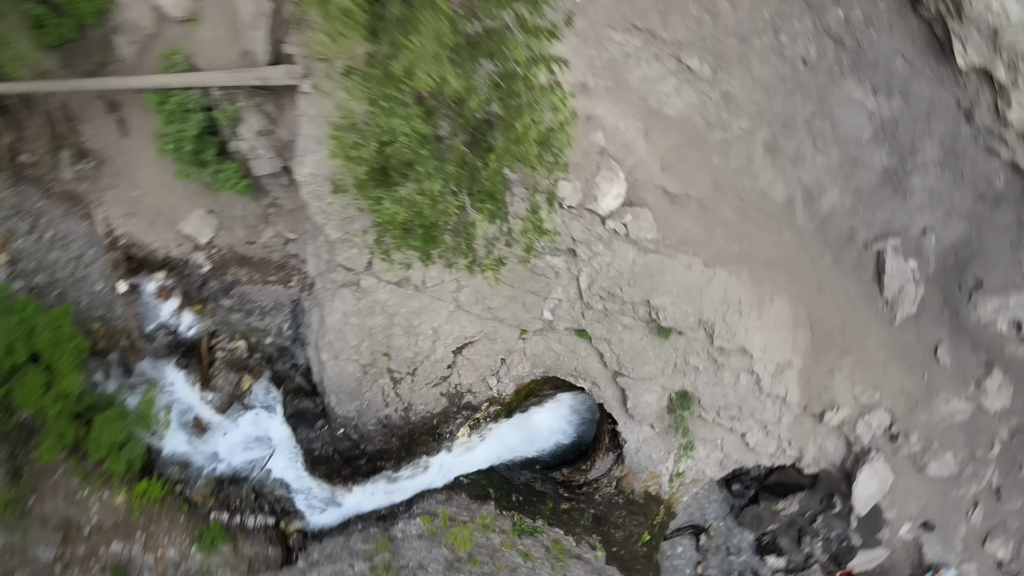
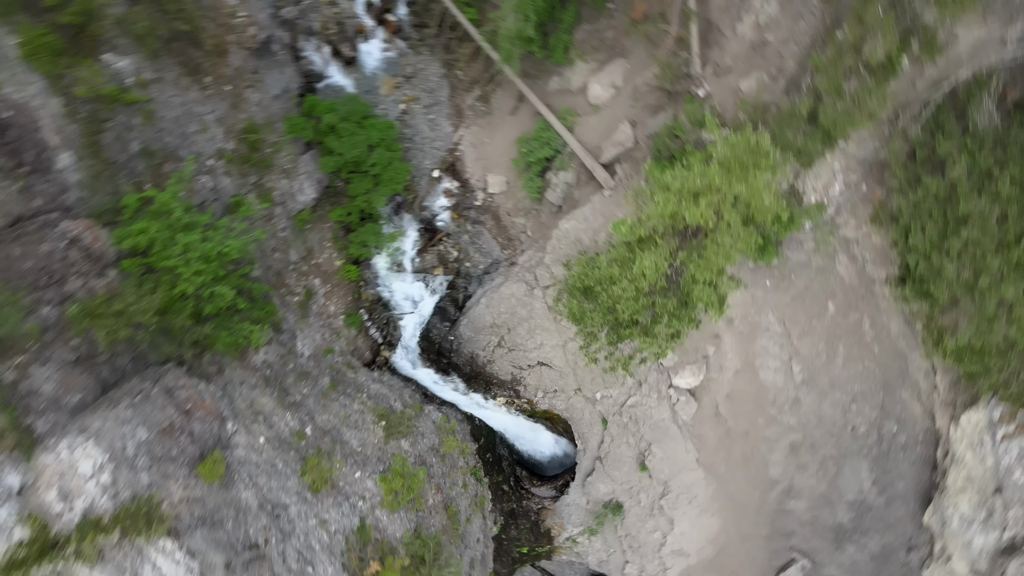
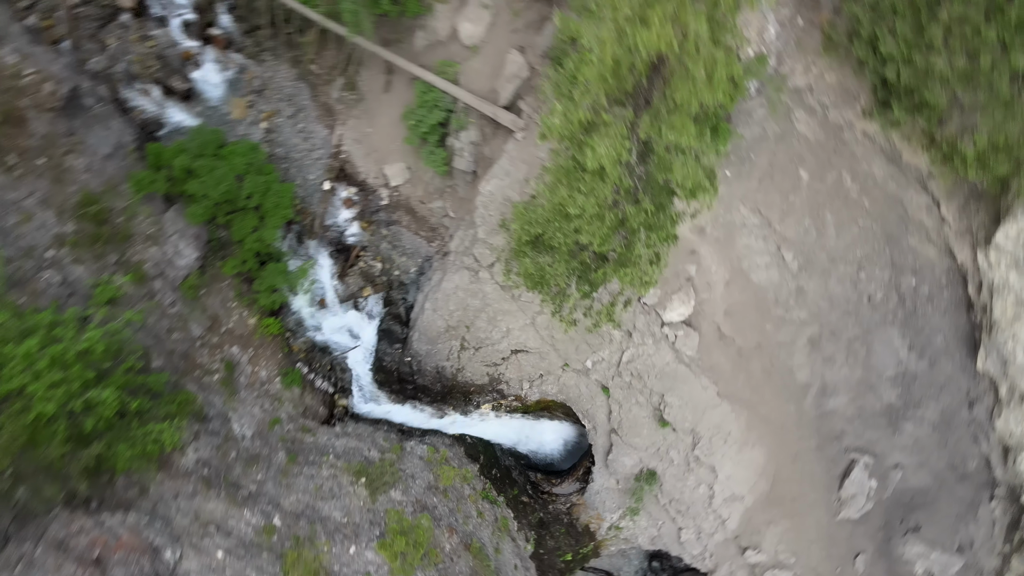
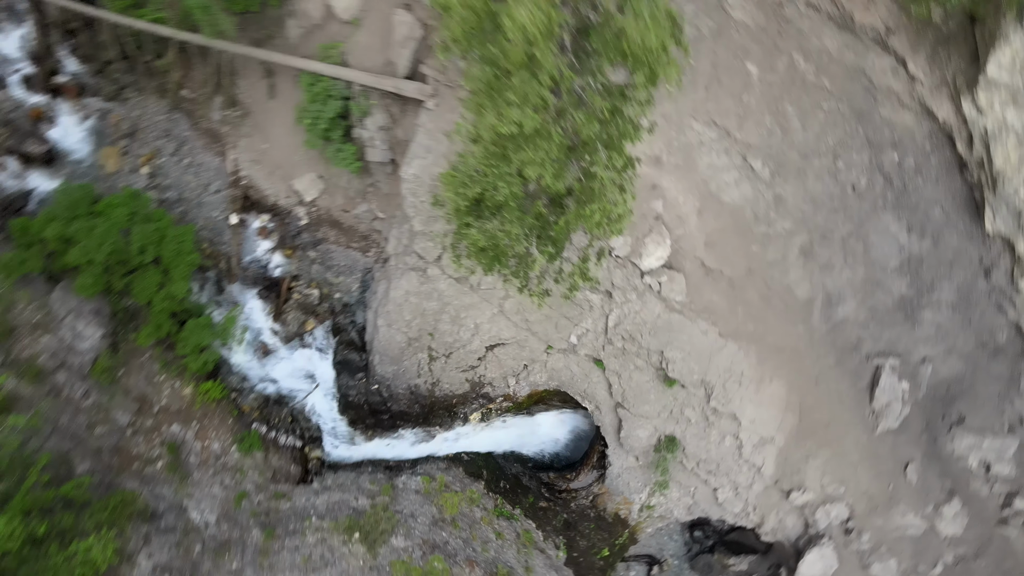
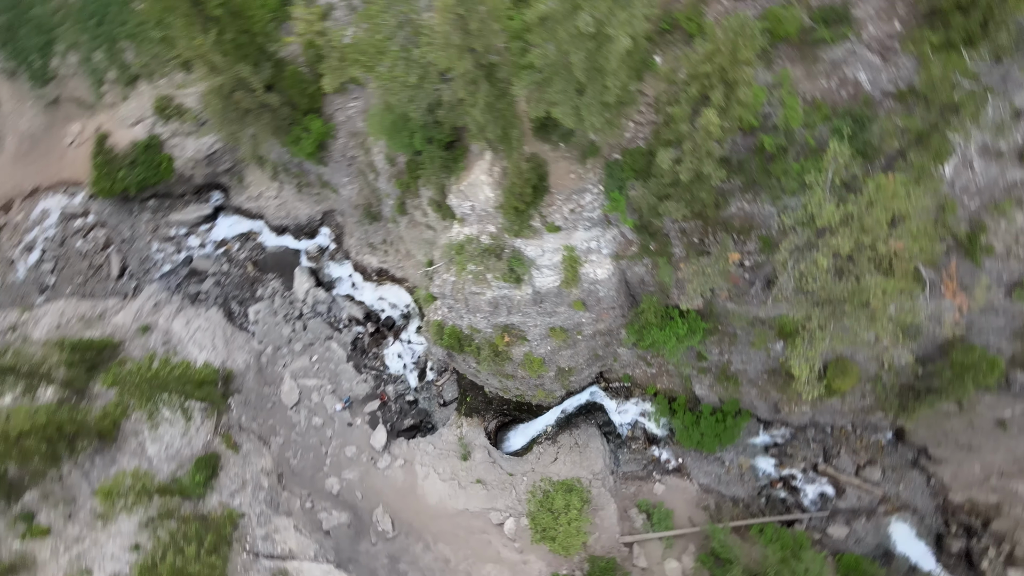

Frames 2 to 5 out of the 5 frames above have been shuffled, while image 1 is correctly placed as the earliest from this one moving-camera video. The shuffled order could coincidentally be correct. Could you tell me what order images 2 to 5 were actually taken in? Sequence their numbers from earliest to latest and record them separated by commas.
4, 3, 2, 5
